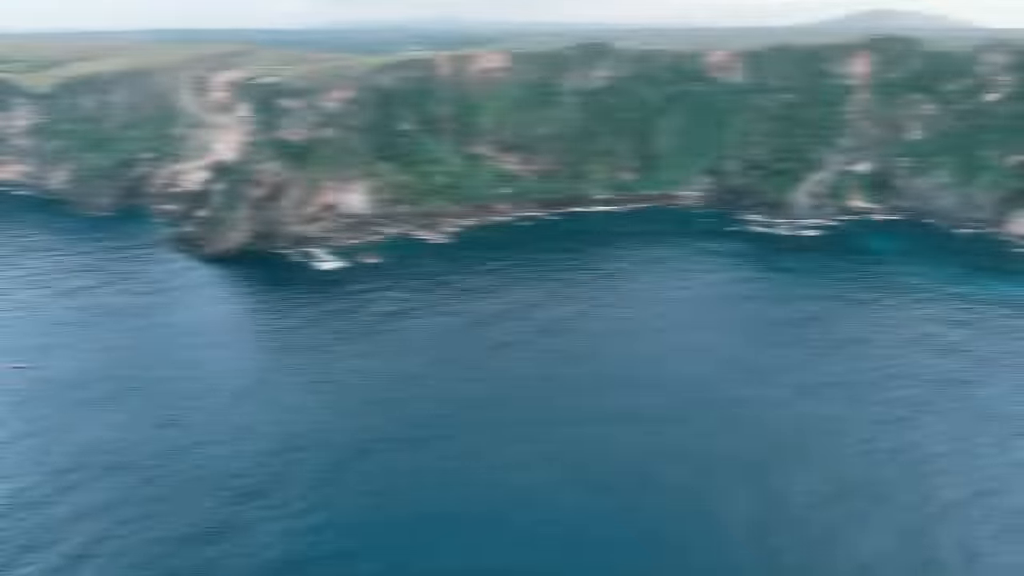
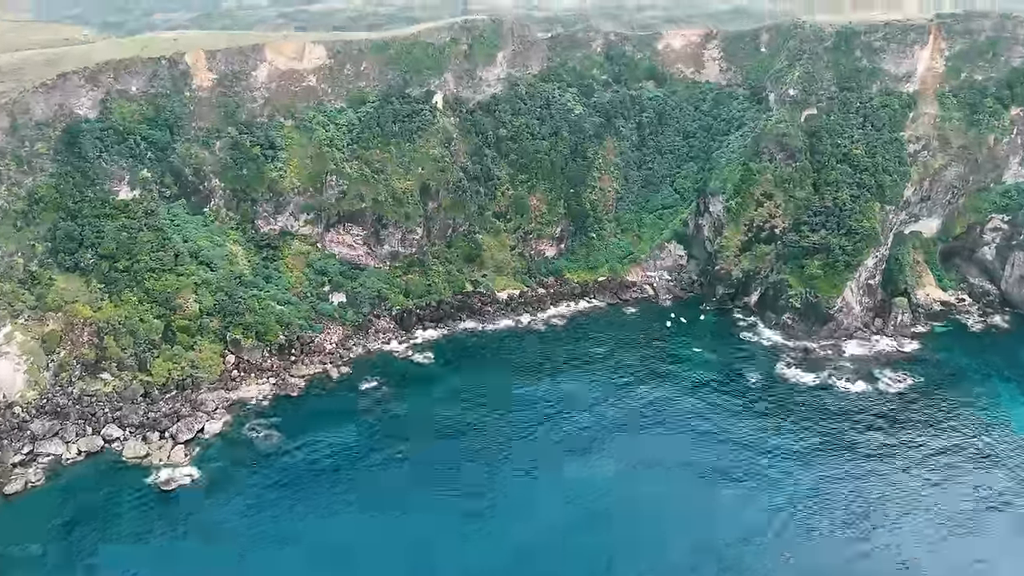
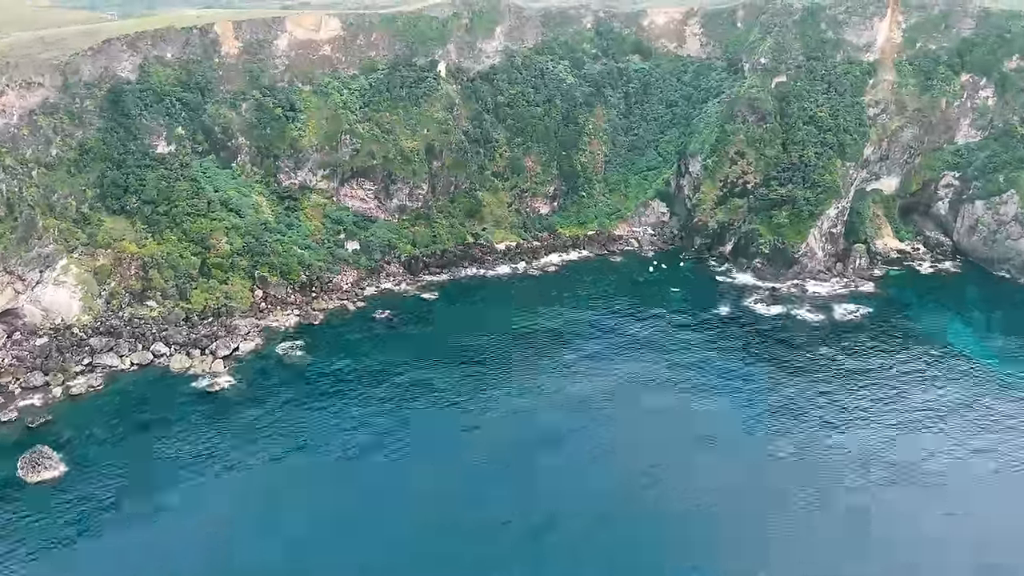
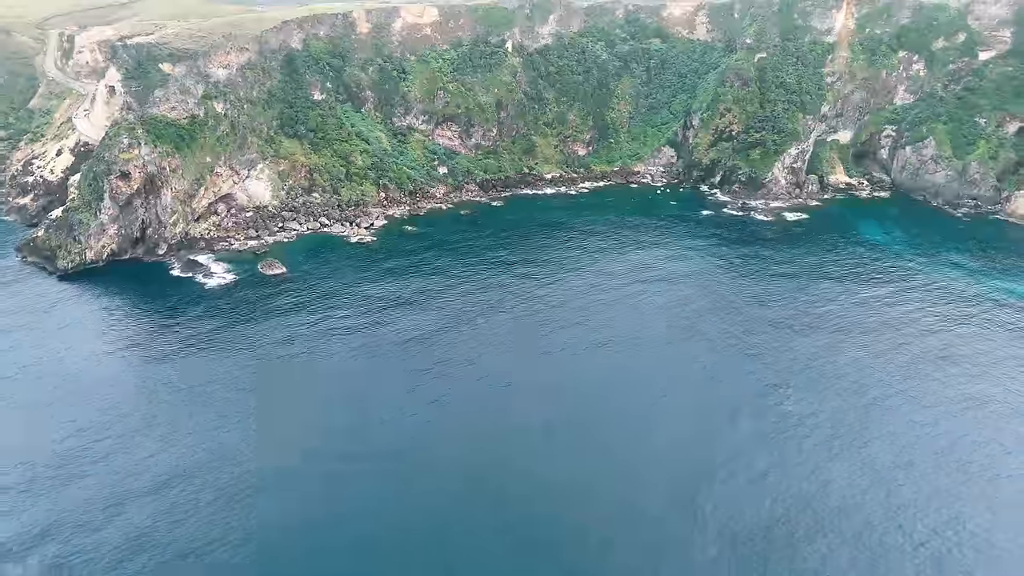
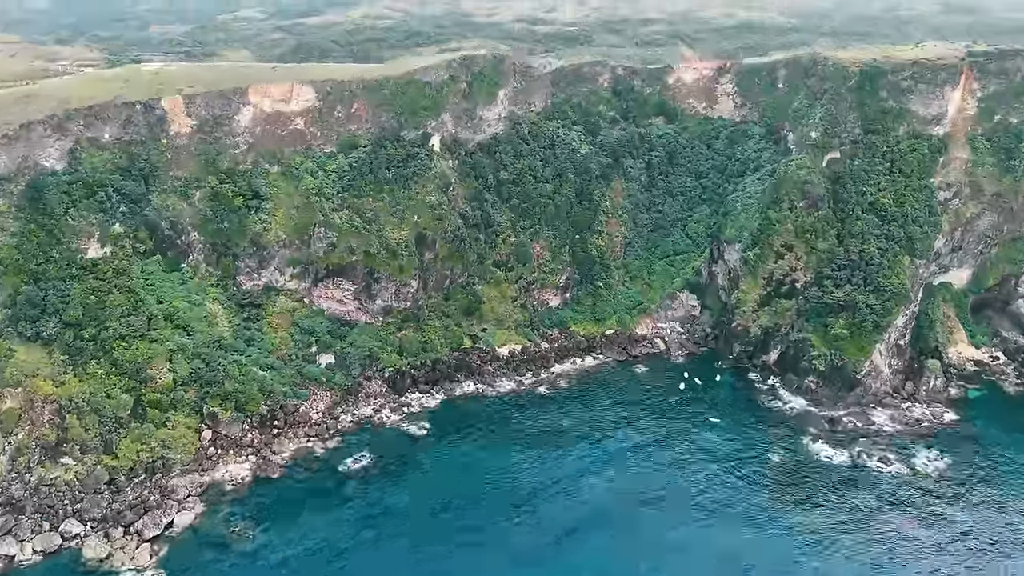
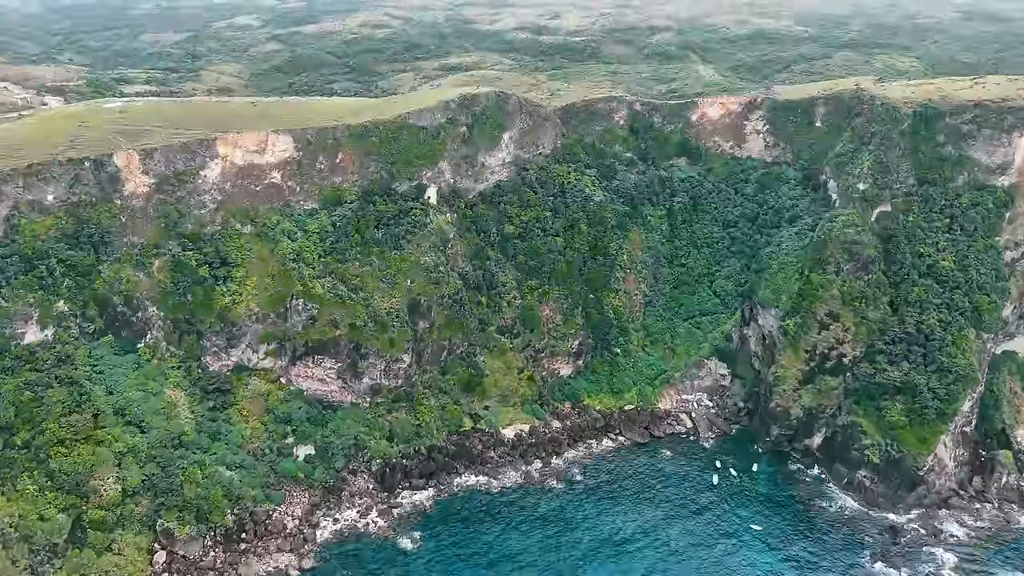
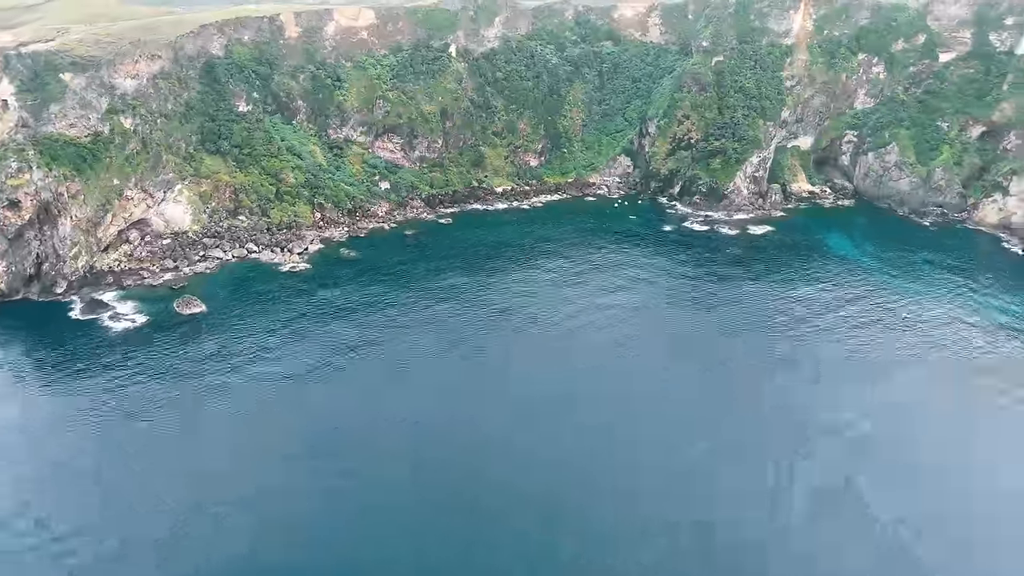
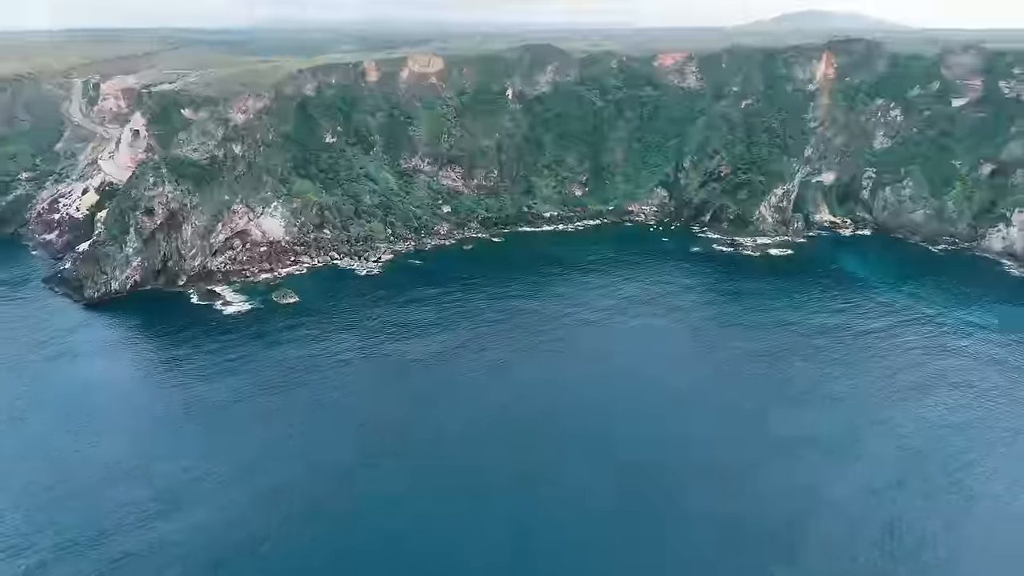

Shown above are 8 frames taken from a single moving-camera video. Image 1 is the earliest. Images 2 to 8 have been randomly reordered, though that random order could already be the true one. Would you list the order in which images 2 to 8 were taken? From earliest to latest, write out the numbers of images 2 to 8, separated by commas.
8, 4, 7, 3, 2, 5, 6
